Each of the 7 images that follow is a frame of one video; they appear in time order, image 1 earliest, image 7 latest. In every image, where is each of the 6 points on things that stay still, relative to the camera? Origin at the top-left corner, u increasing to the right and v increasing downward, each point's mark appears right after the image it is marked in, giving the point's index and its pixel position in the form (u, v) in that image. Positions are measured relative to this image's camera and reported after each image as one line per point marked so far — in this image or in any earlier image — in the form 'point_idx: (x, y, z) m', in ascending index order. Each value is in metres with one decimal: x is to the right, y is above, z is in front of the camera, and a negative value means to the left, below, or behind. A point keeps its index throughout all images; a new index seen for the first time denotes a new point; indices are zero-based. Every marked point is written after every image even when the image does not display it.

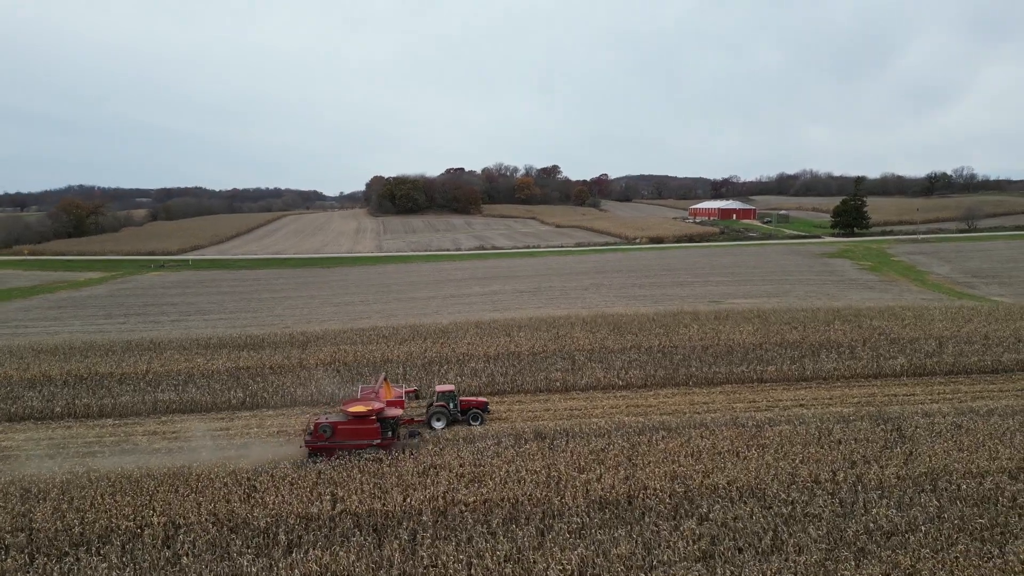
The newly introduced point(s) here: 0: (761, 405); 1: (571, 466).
0: (+4.6, -2.1, +13.4) m
1: (+0.8, -2.5, +10.1) m
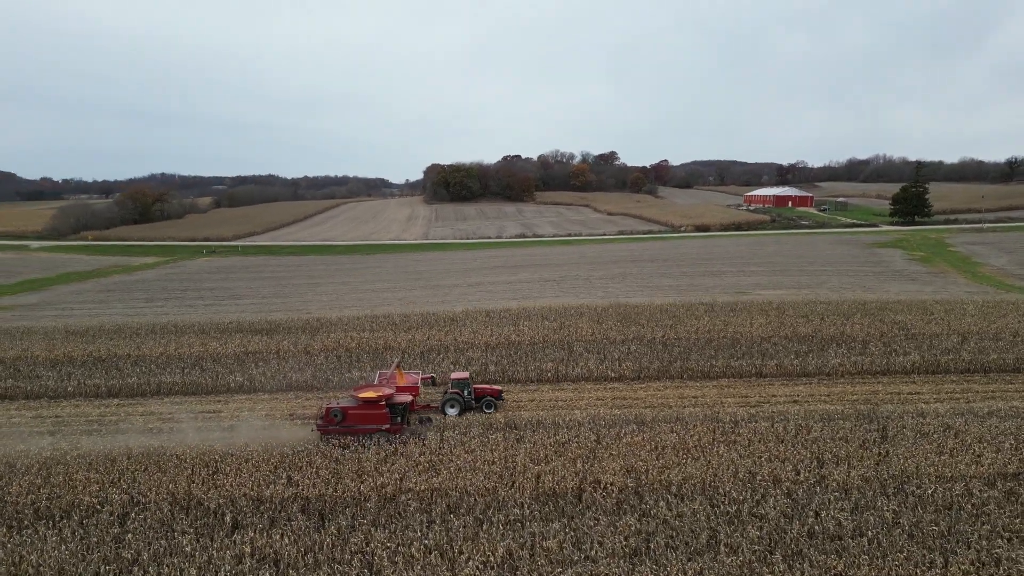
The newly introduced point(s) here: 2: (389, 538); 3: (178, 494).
0: (+4.3, -2.0, +13.0) m
1: (+0.2, -2.3, +10.1) m
2: (-1.3, -2.7, +8.0) m
3: (-4.1, -2.5, +9.0) m
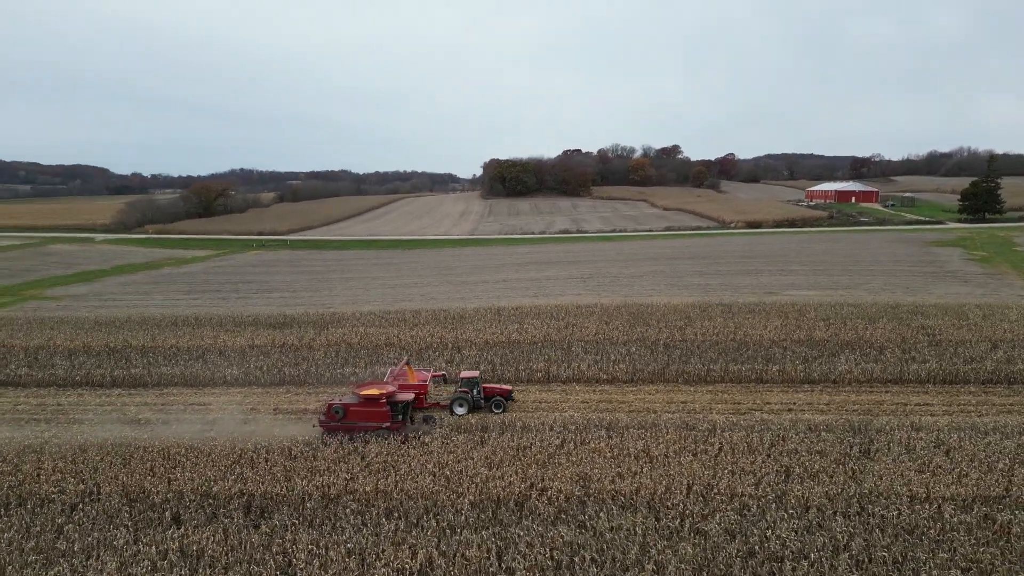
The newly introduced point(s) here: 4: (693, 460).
0: (+3.9, -2.0, +12.4) m
1: (-0.4, -2.3, +9.9) m
2: (-2.1, -2.7, +7.9) m
3: (-4.8, -2.5, +9.2) m
4: (+2.4, -2.3, +9.8) m
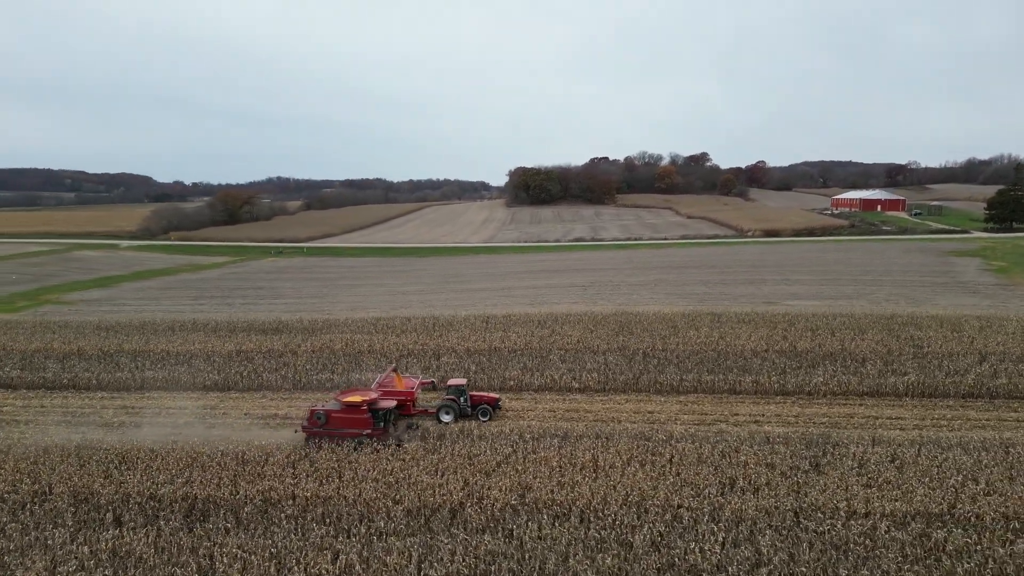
0: (+3.3, -2.2, +12.3) m
1: (-1.1, -2.5, +9.9) m
2: (-2.9, -2.8, +8.0) m
3: (-5.6, -2.6, +9.5) m
4: (+1.7, -2.4, +9.7) m
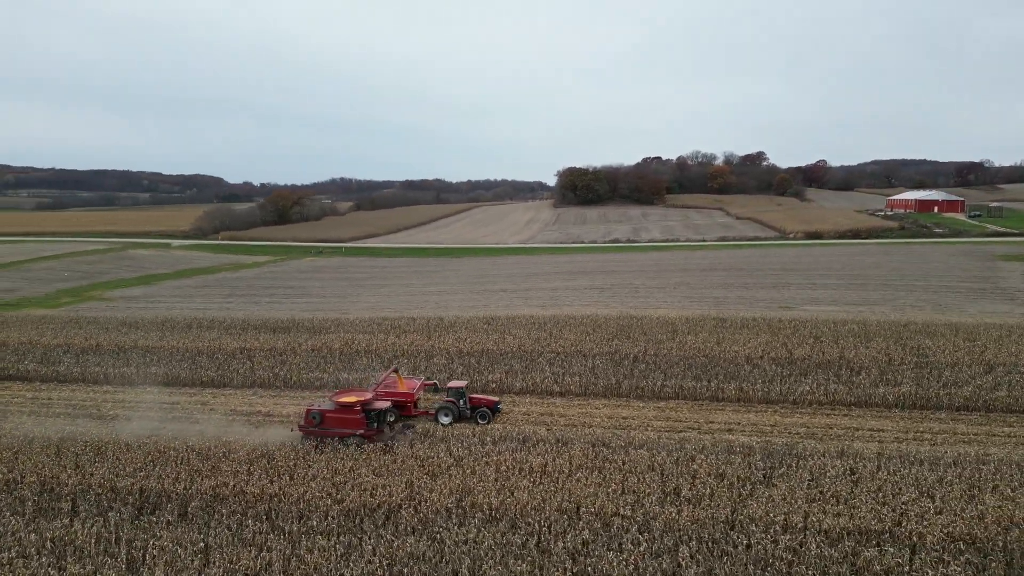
0: (+2.8, -2.3, +12.1) m
1: (-1.8, -2.5, +10.1) m
2: (-3.8, -2.8, +8.3) m
3: (-6.3, -2.6, +10.0) m
4: (+0.9, -2.5, +9.6) m
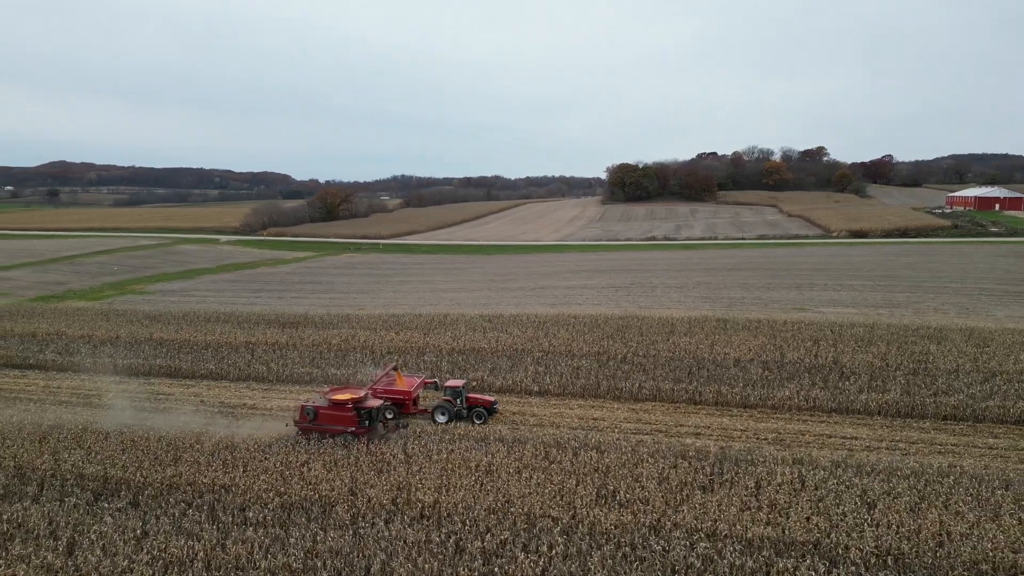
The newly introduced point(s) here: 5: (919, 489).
0: (+2.2, -2.3, +12.0) m
1: (-2.5, -2.5, +10.3) m
2: (-4.6, -2.8, +8.8) m
3: (-7.0, -2.5, +10.6) m
4: (+0.2, -2.5, +9.6) m
5: (+5.0, -2.5, +9.0) m
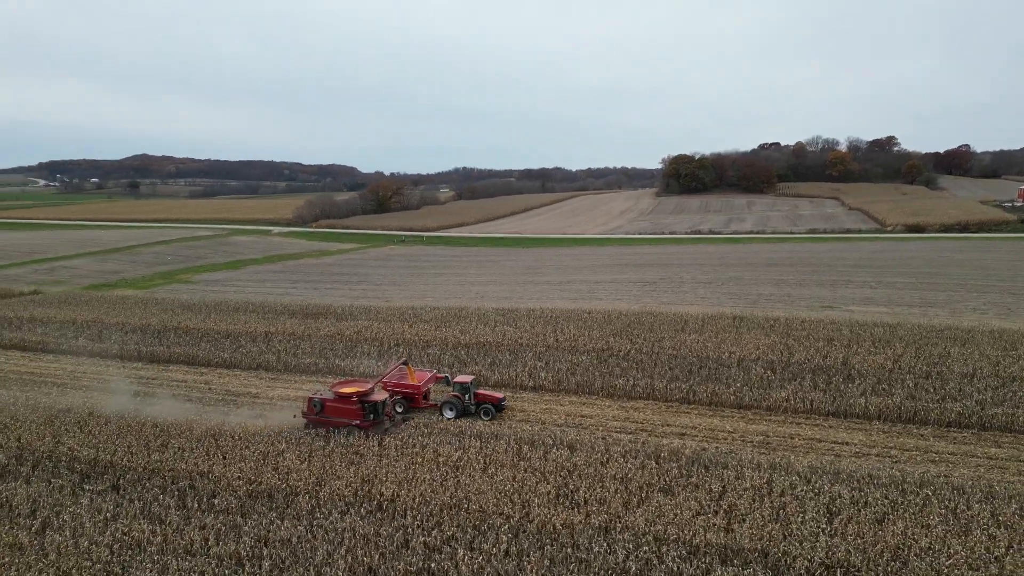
0: (+1.9, -2.2, +11.8) m
1: (-2.9, -2.4, +10.5) m
2: (-5.2, -2.7, +9.2) m
3: (-7.4, -2.4, +11.2) m
4: (-0.3, -2.4, +9.6) m
5: (+4.5, -2.5, +8.6) m
